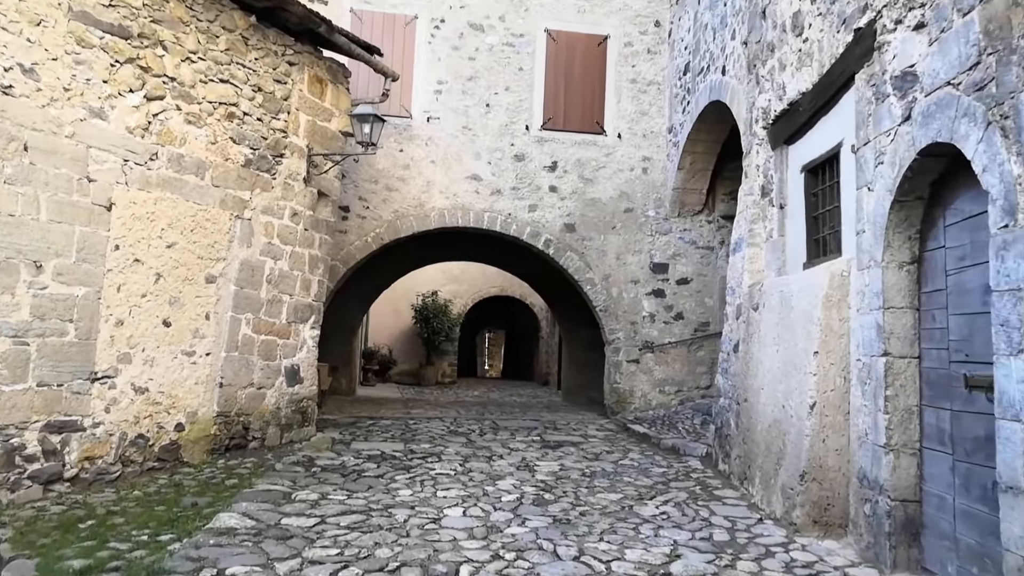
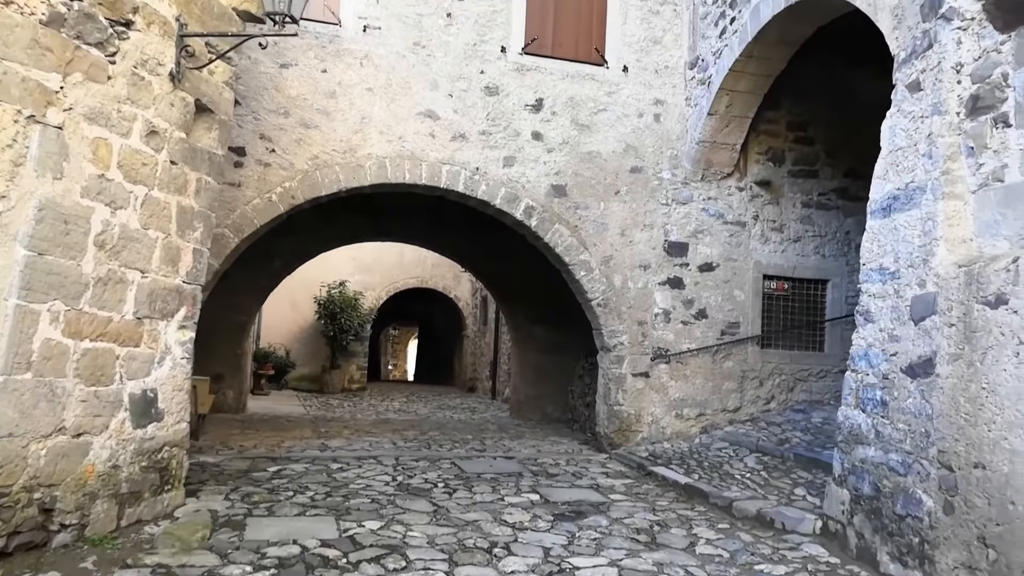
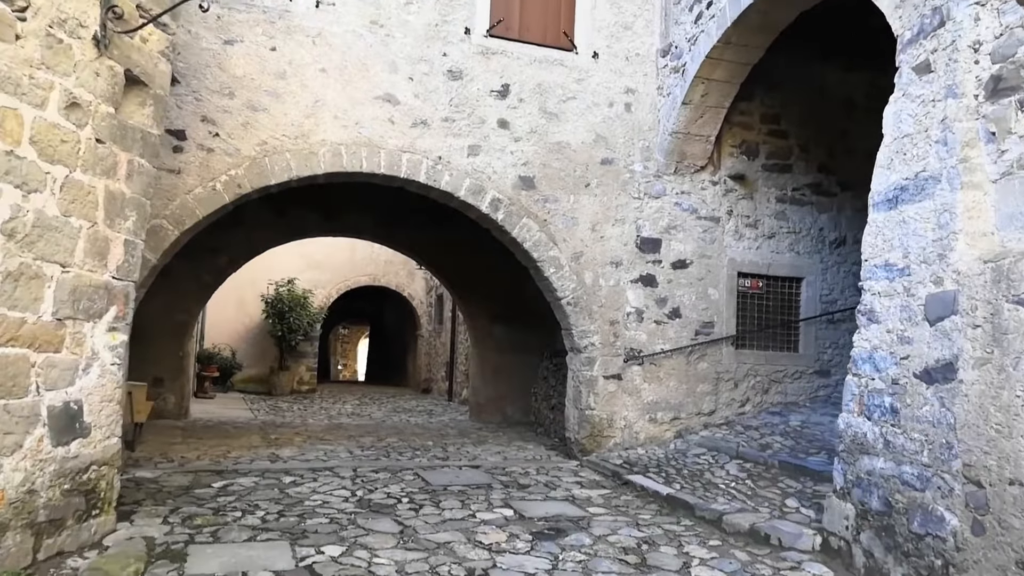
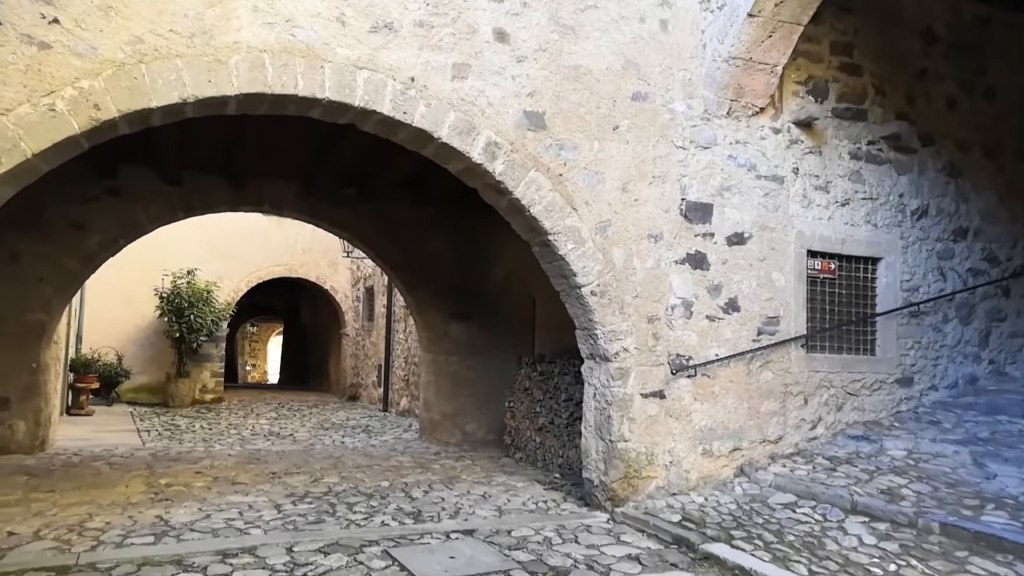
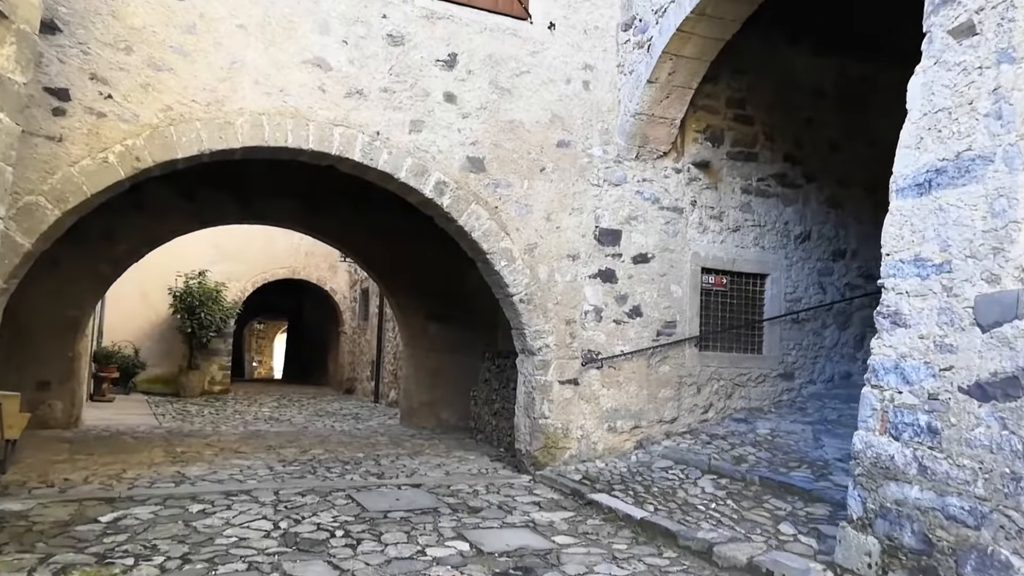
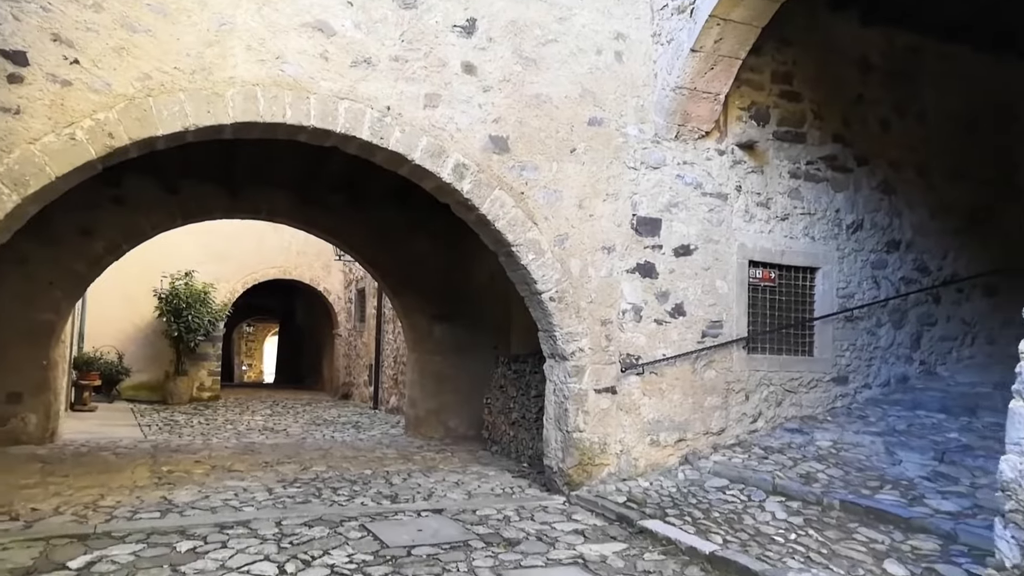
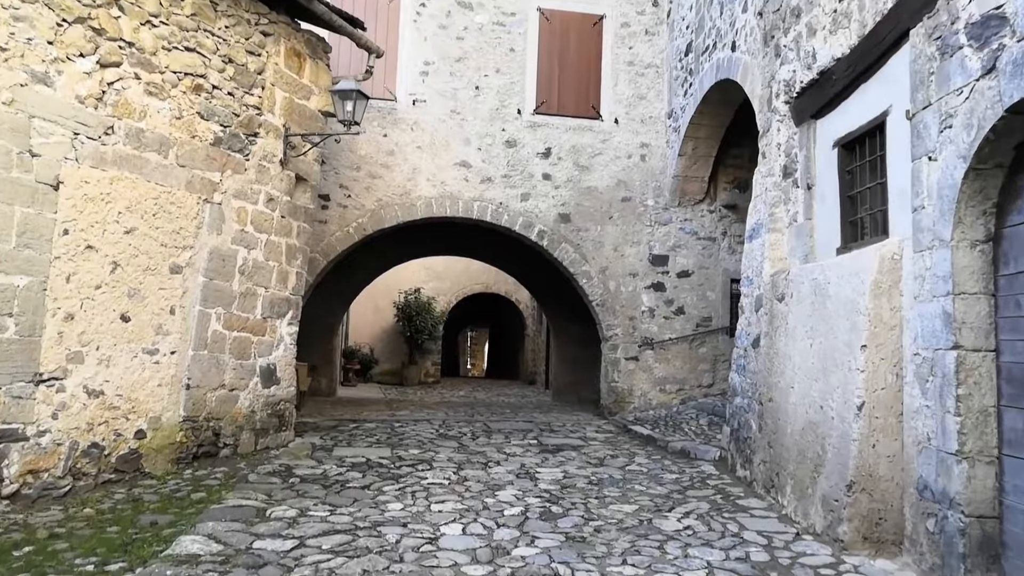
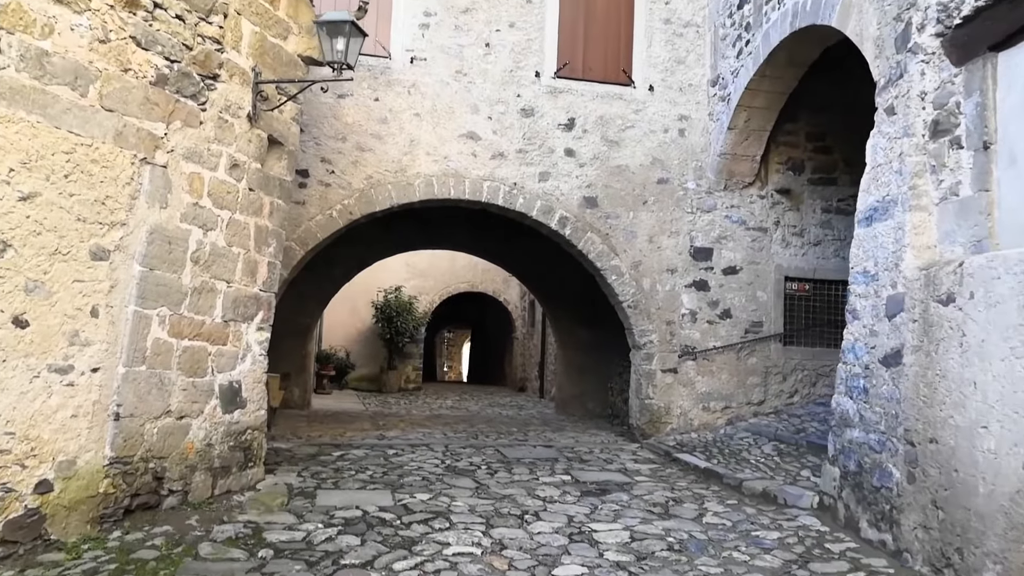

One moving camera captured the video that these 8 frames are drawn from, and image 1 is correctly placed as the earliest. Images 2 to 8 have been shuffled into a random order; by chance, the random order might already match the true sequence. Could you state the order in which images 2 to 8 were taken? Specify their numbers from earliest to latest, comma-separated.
7, 8, 2, 3, 5, 6, 4
